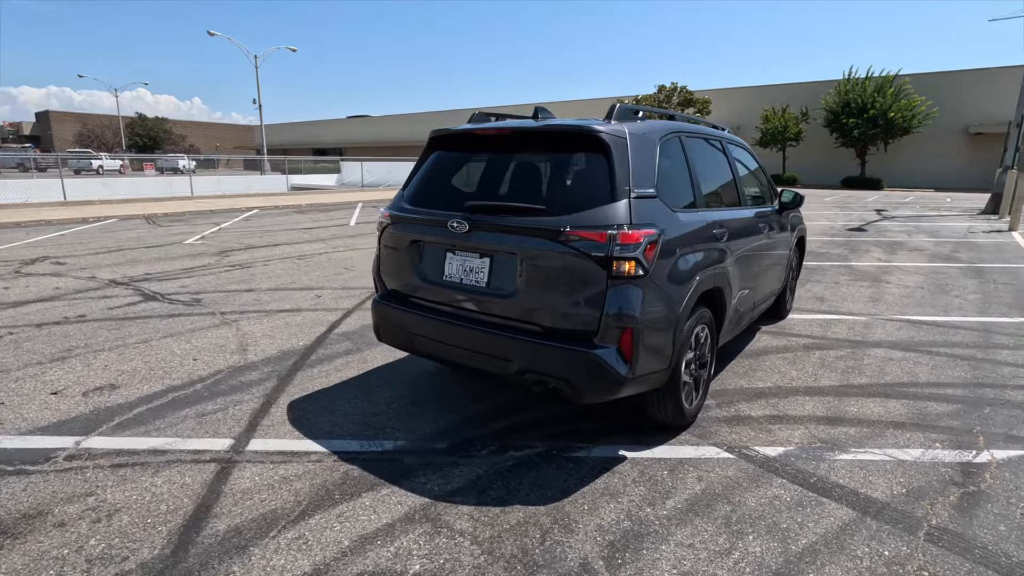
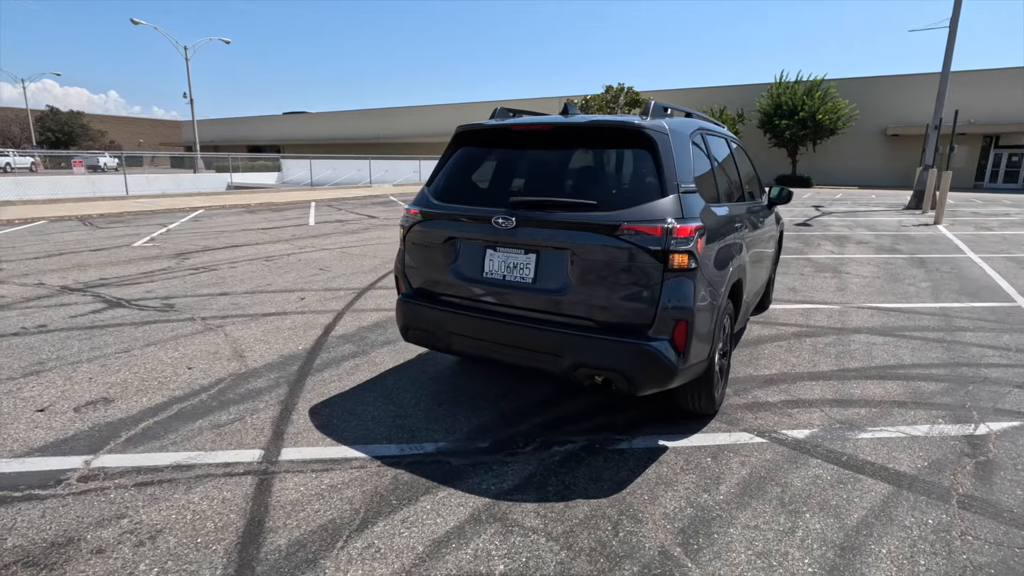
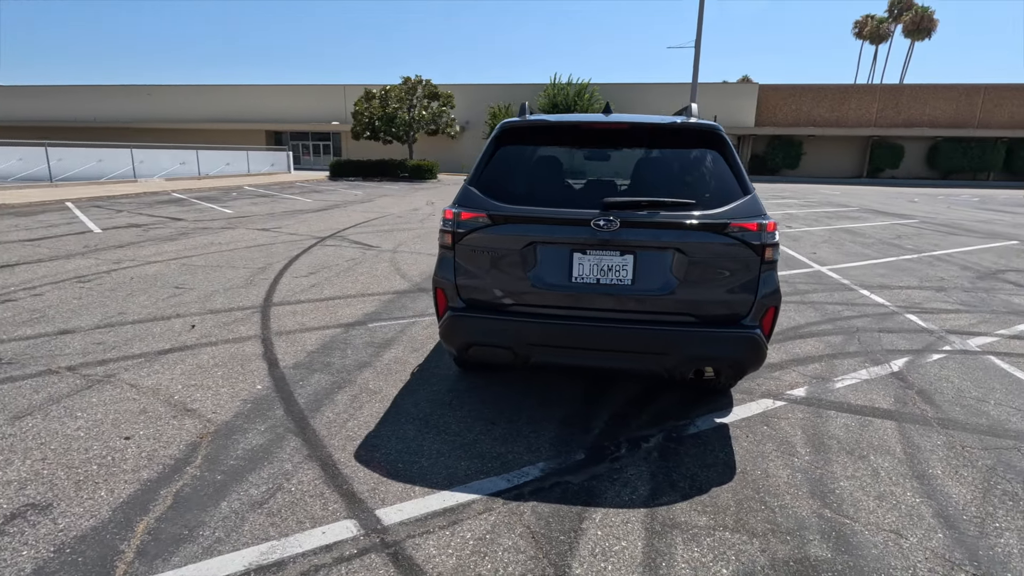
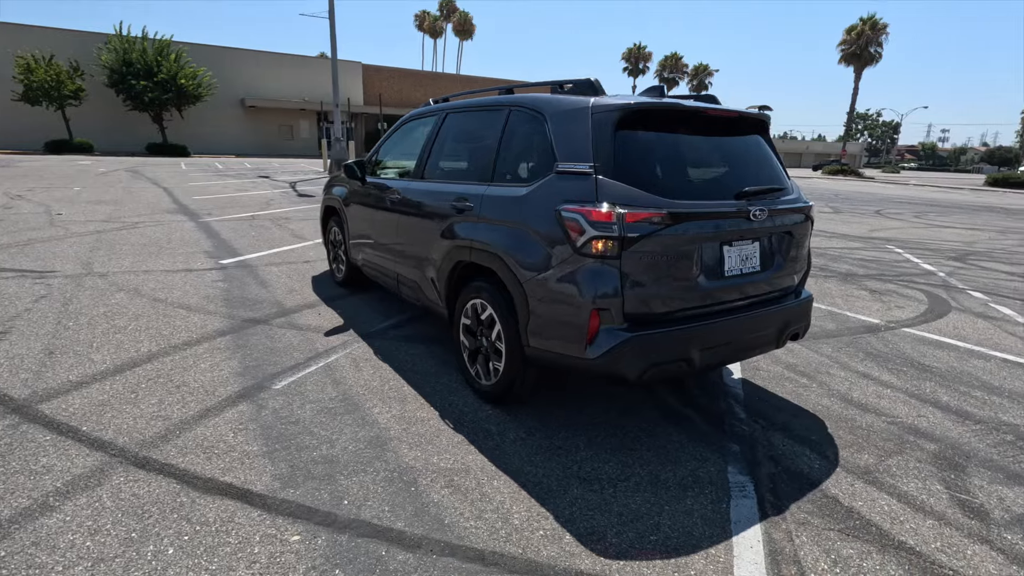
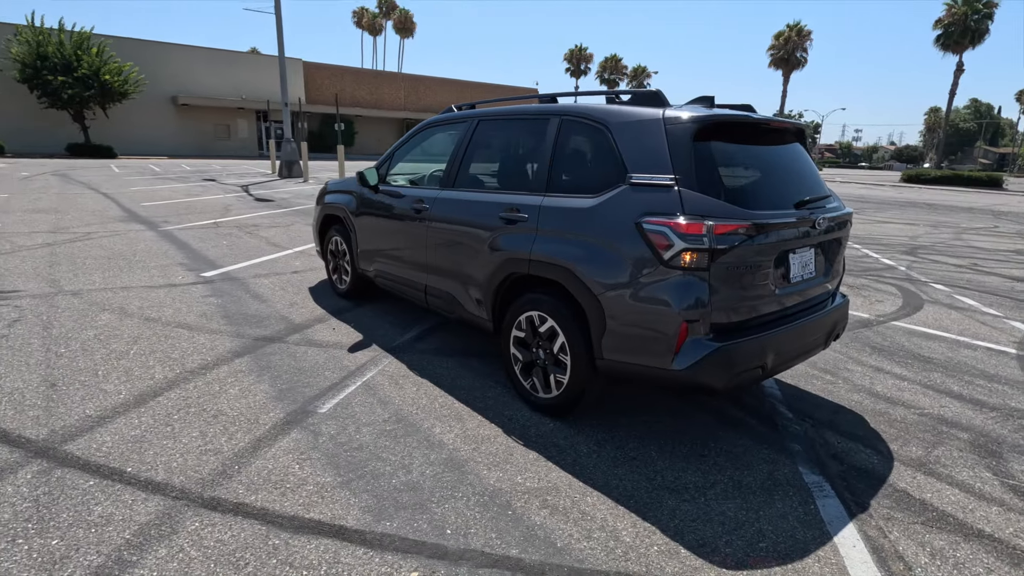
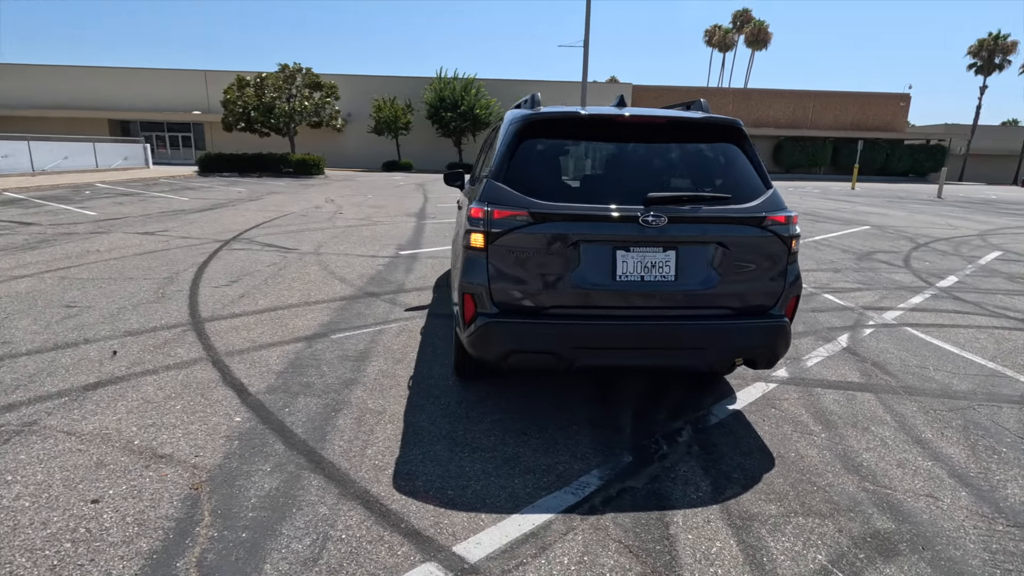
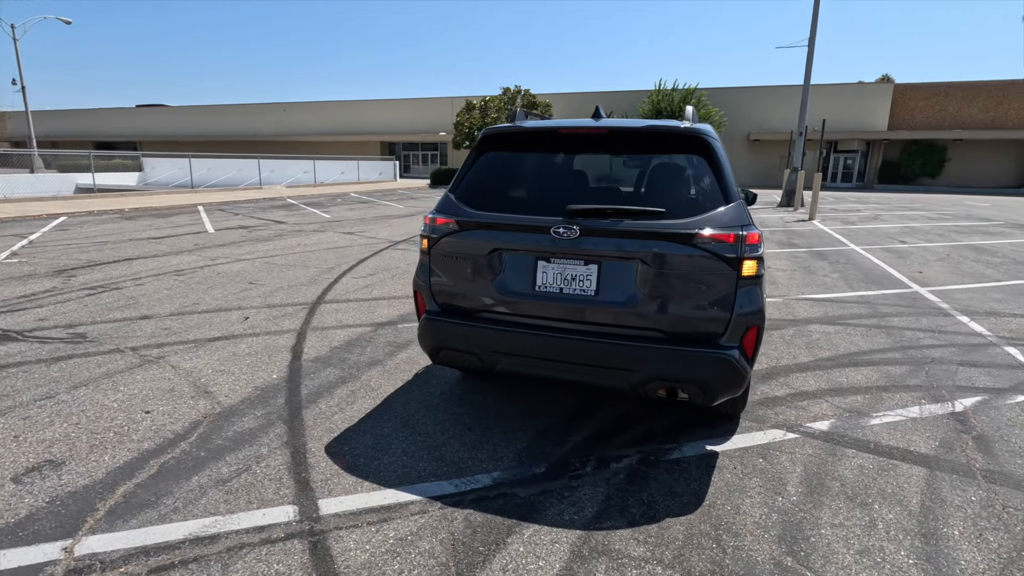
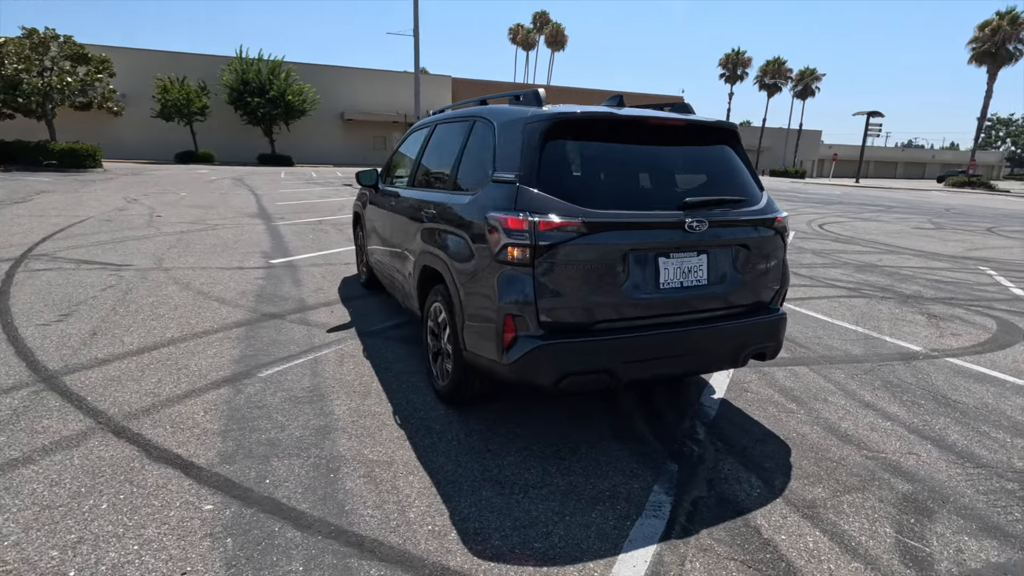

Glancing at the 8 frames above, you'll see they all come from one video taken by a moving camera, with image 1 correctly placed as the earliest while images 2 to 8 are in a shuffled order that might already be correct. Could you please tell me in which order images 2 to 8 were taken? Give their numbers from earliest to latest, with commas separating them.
2, 7, 3, 6, 8, 4, 5
